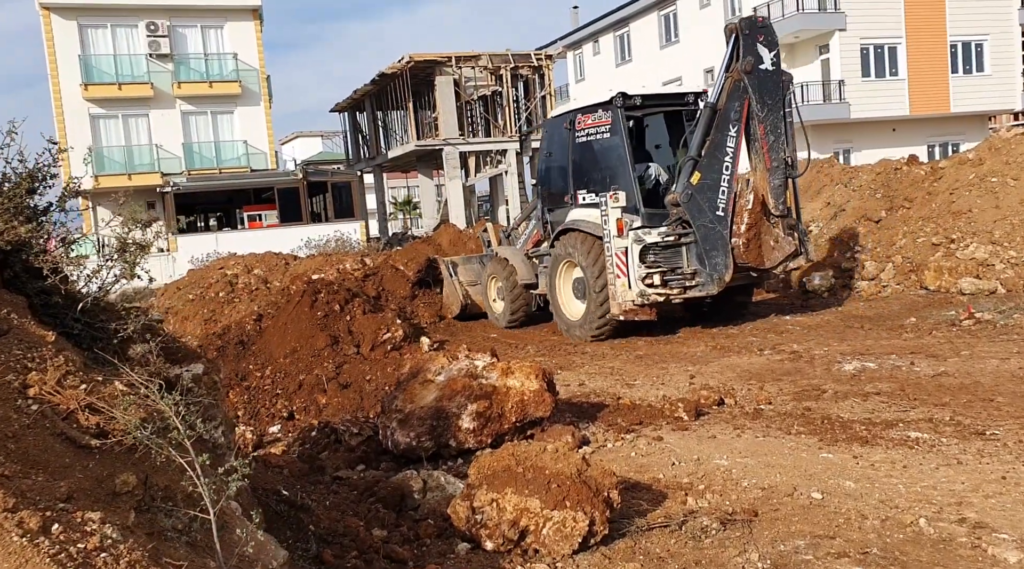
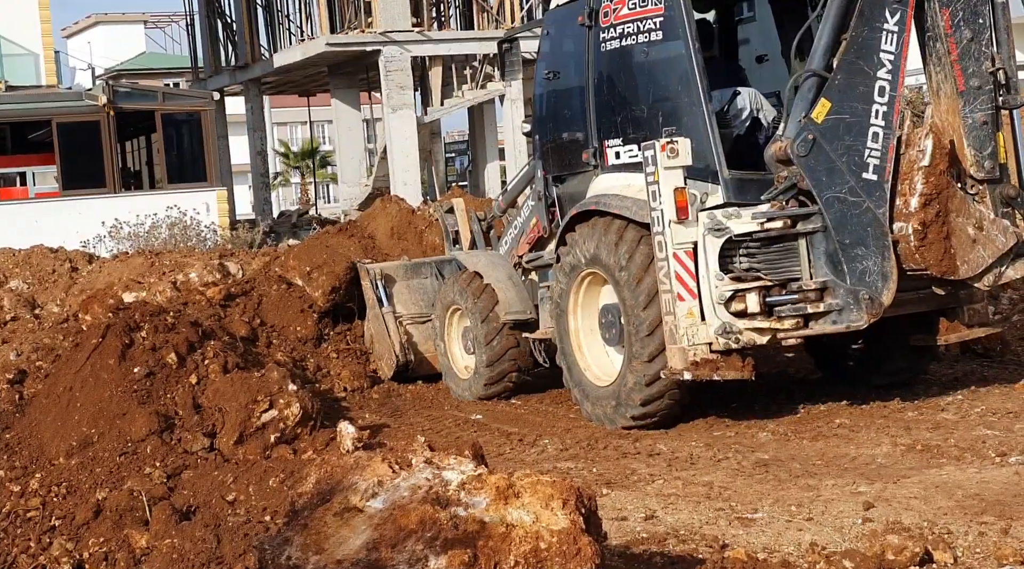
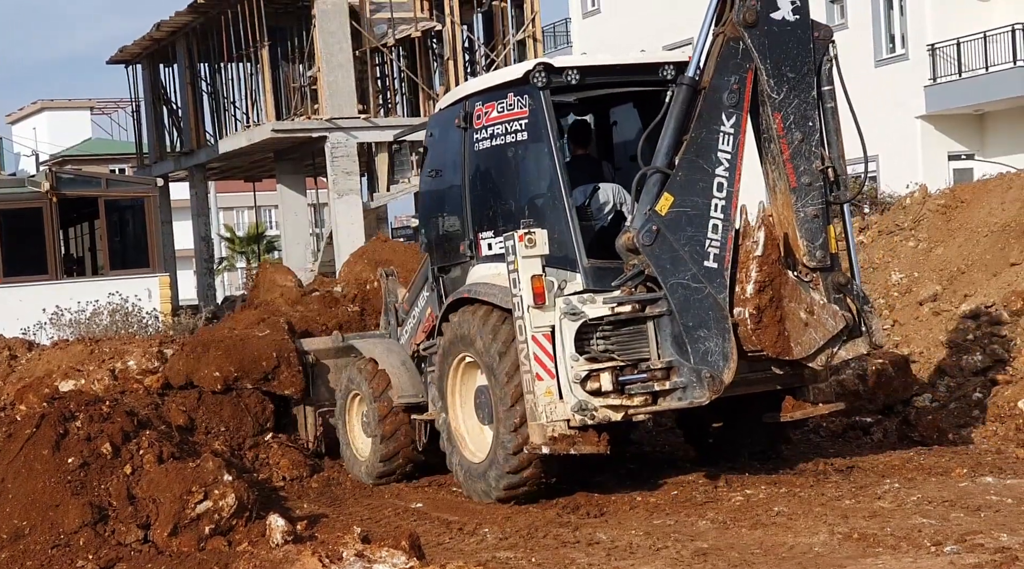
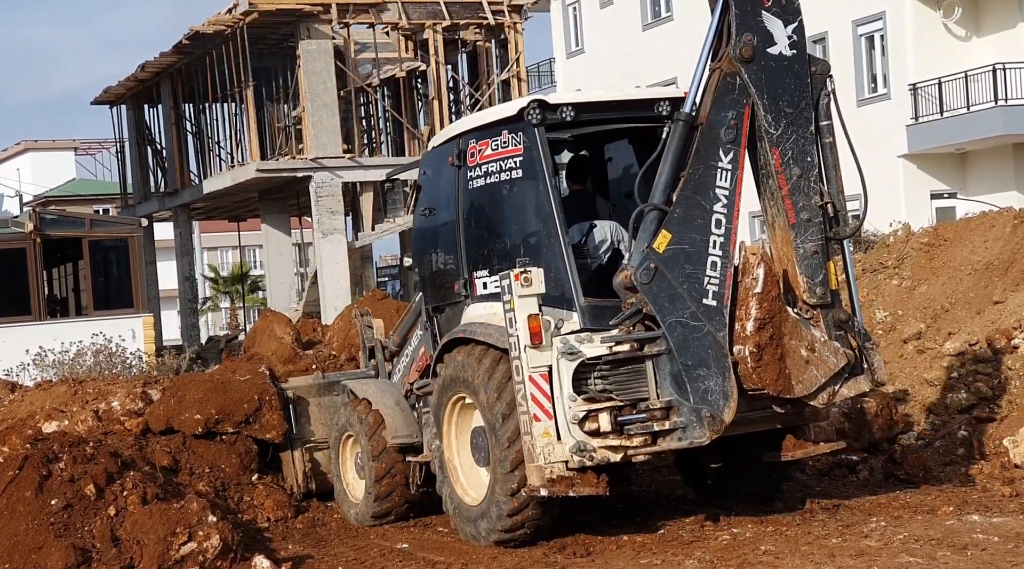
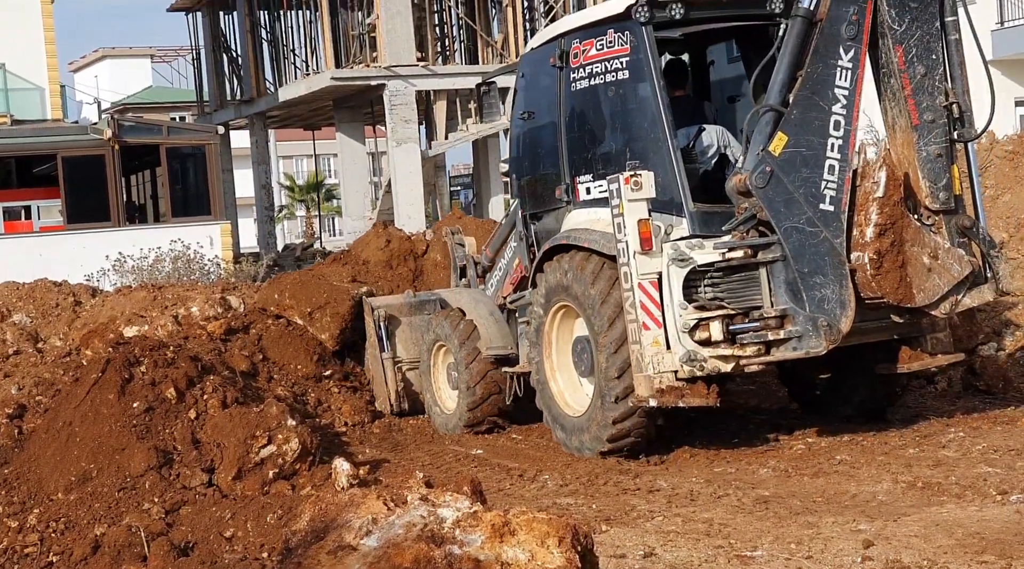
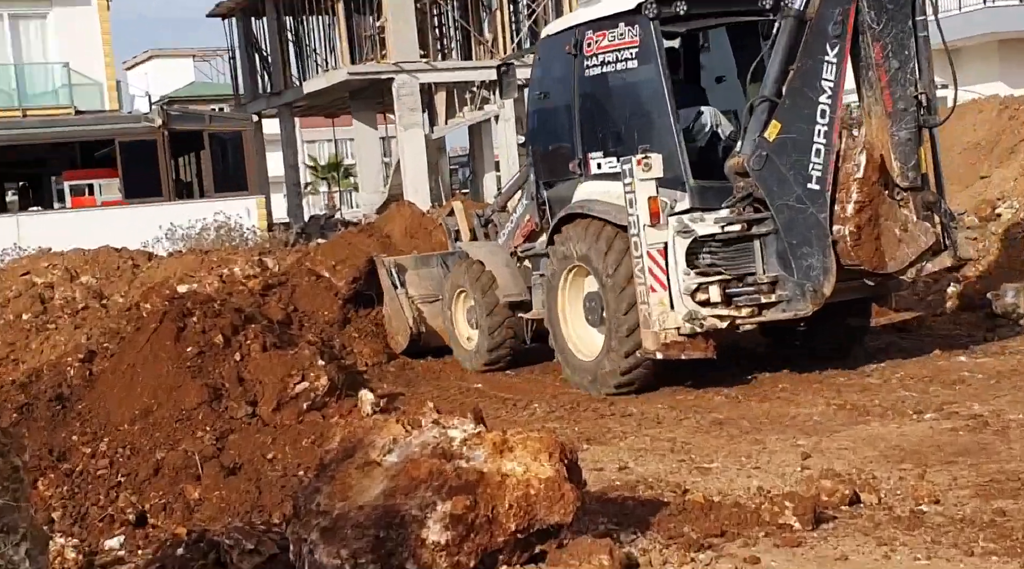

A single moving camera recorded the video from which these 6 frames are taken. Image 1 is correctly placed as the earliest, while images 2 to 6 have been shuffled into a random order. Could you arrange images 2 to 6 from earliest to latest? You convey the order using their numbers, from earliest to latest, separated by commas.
6, 2, 5, 3, 4
